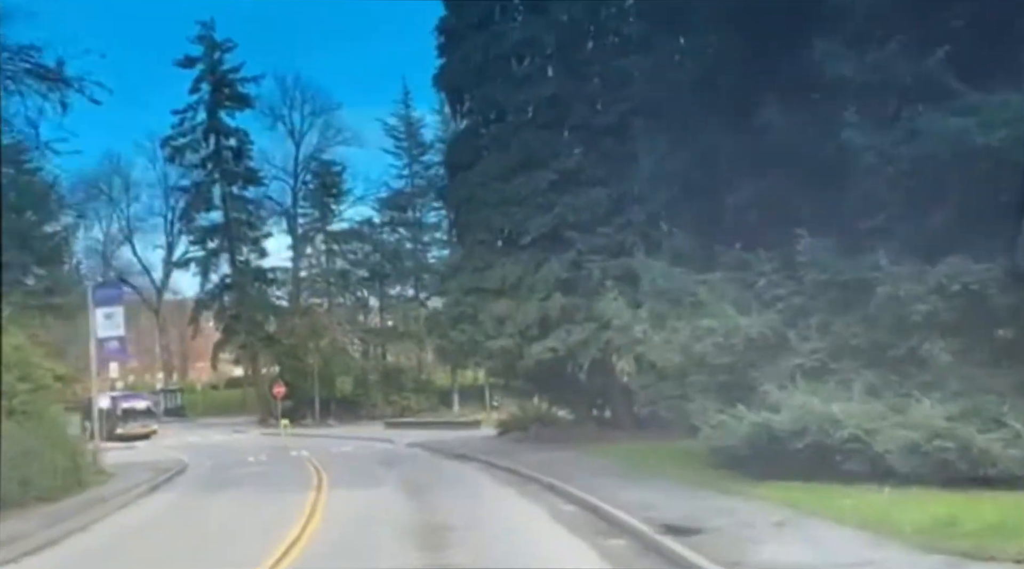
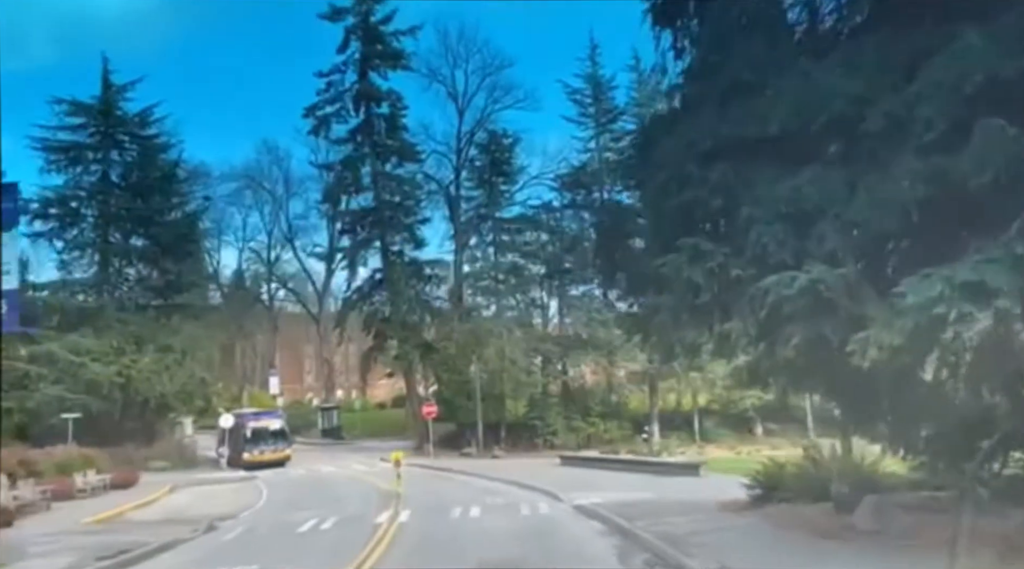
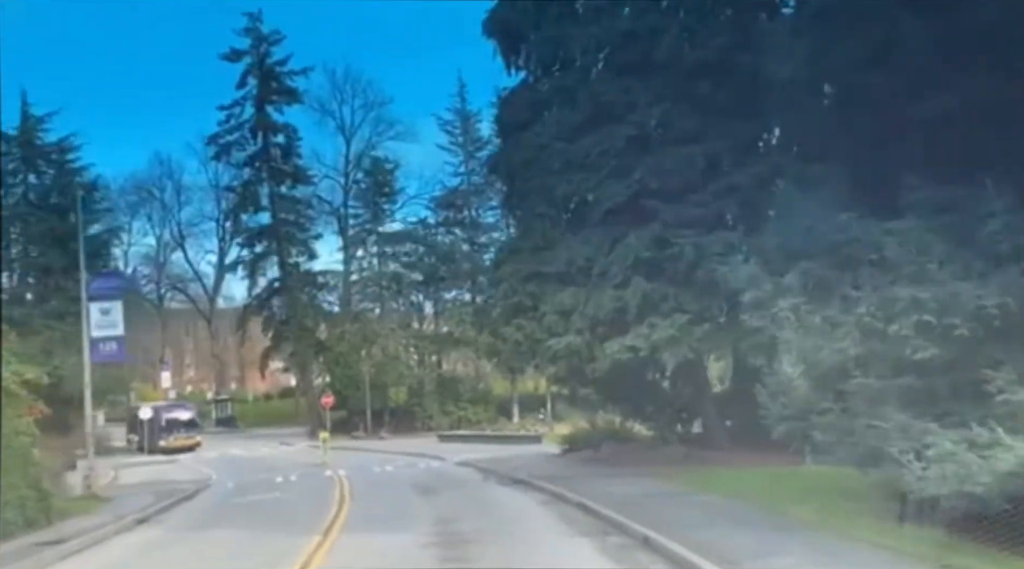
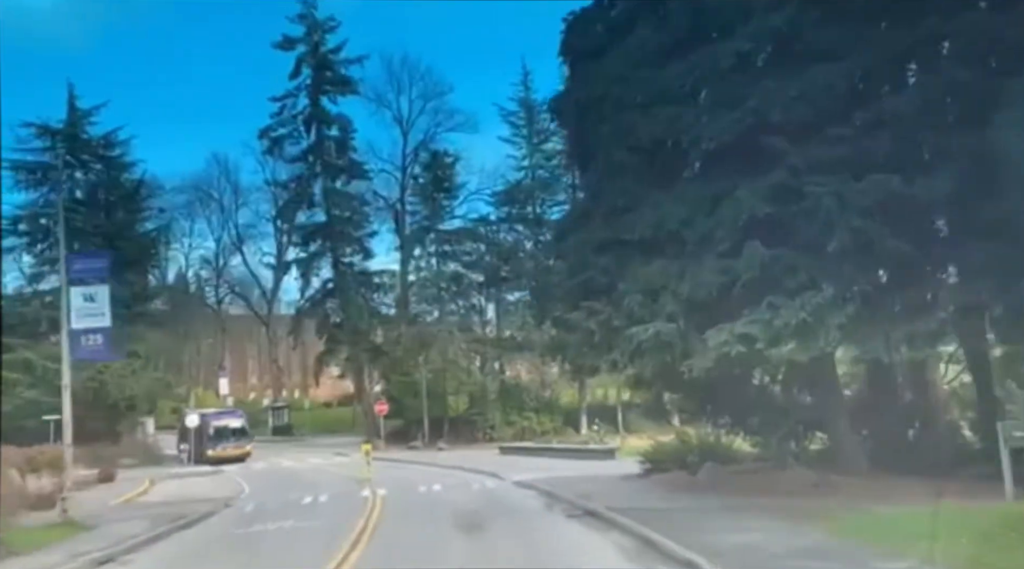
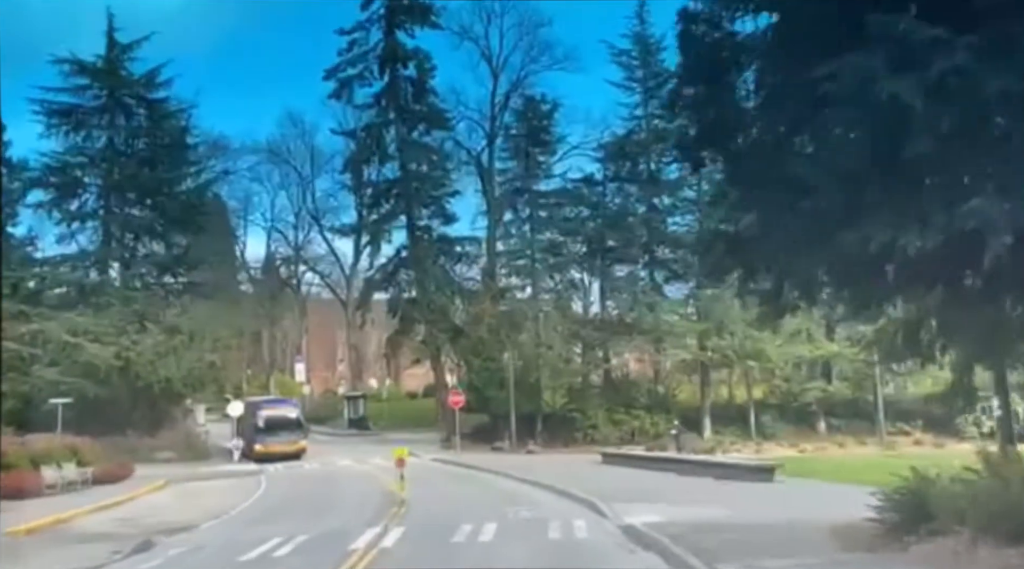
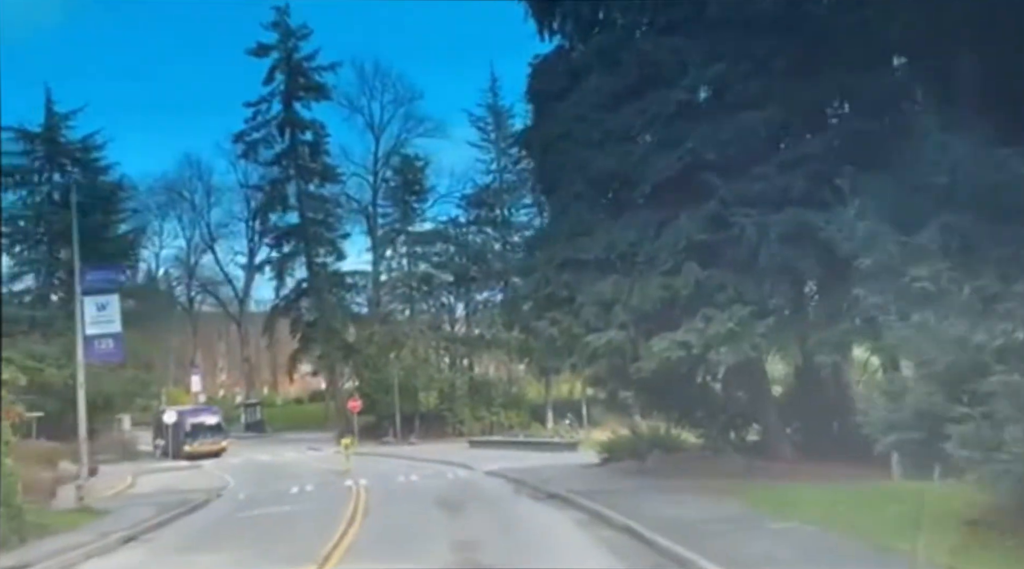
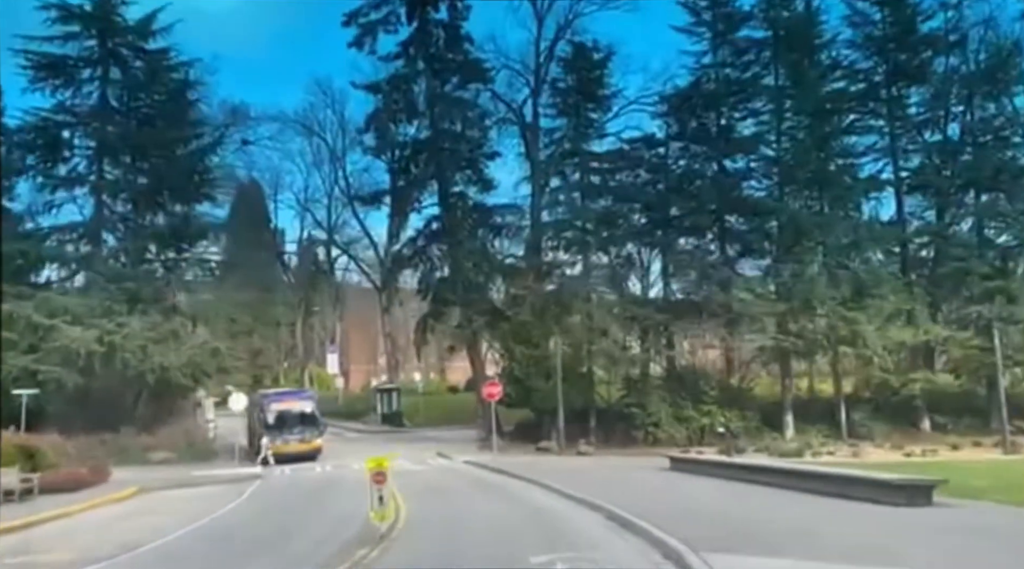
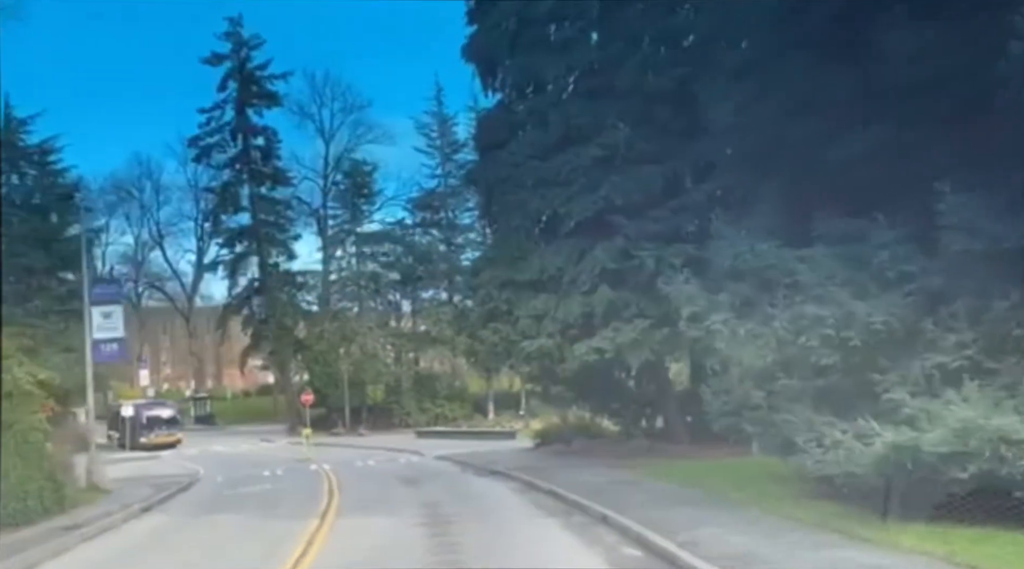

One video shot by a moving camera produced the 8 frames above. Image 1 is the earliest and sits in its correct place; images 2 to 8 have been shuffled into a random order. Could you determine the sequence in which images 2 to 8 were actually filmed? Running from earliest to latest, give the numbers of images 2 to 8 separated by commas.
8, 3, 6, 4, 2, 5, 7
